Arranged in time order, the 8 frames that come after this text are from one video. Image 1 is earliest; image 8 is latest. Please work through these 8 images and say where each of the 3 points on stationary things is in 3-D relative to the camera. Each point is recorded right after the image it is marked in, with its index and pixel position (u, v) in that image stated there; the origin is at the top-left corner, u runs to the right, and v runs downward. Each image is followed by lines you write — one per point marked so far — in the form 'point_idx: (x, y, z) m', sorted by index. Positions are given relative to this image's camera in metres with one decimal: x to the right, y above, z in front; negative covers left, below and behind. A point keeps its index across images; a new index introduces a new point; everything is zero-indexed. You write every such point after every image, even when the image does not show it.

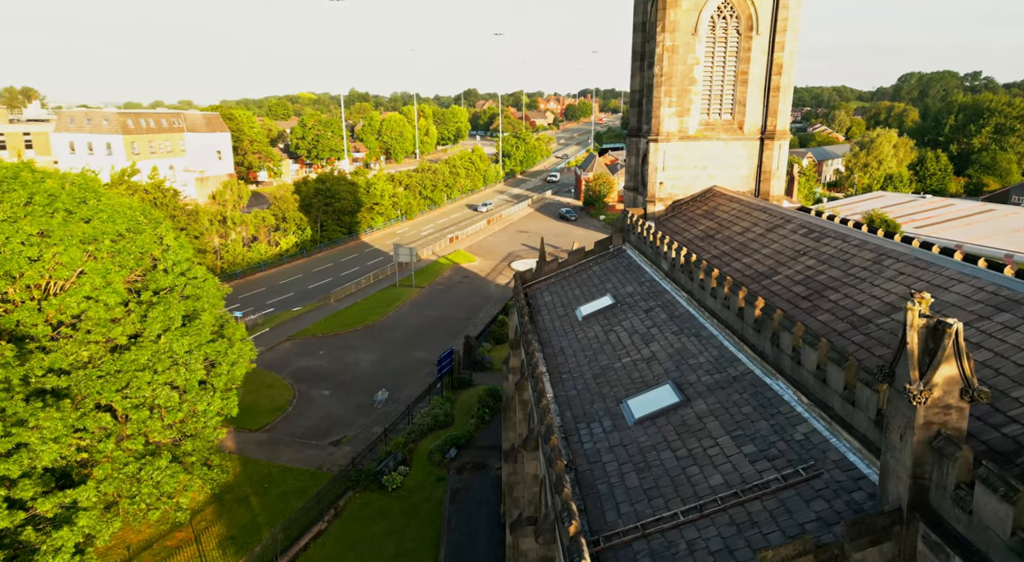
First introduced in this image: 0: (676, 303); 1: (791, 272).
0: (+4.3, -0.6, +17.4) m
1: (+6.3, +0.2, +14.9) m
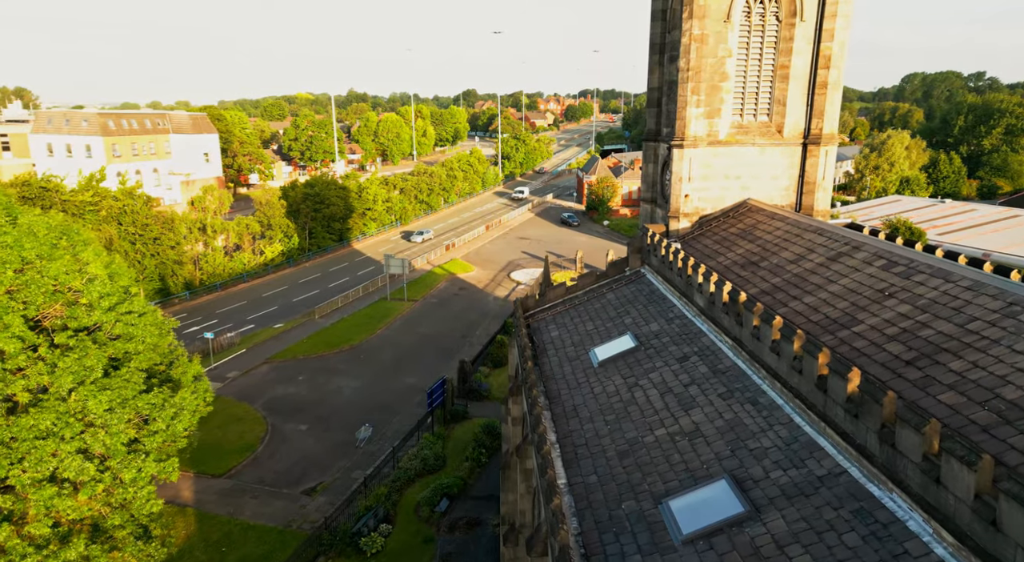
0: (+4.3, -1.5, +13.9) m
1: (+6.3, -0.7, +11.4) m
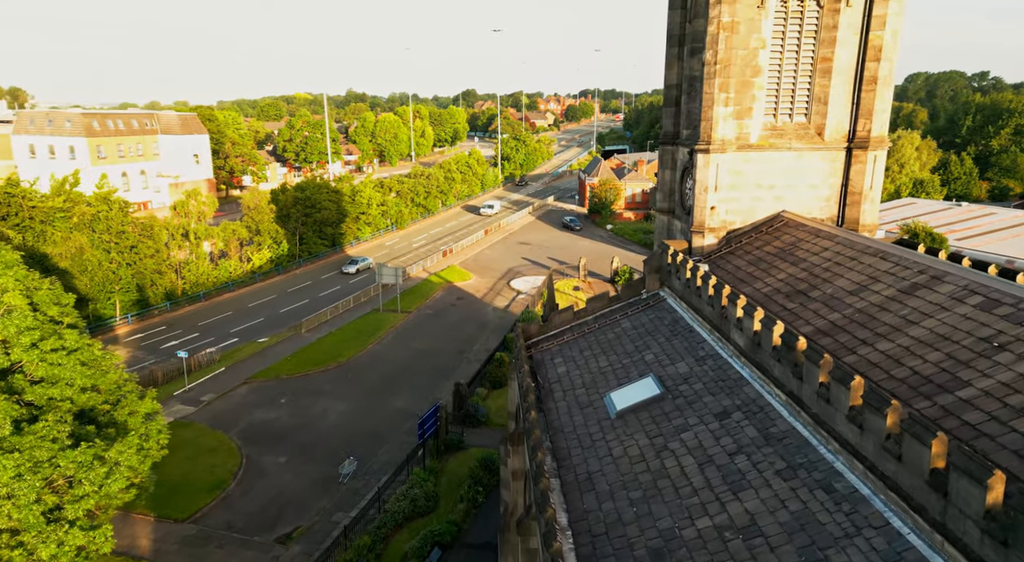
0: (+4.3, -2.2, +11.1) m
1: (+6.3, -1.4, +8.7) m
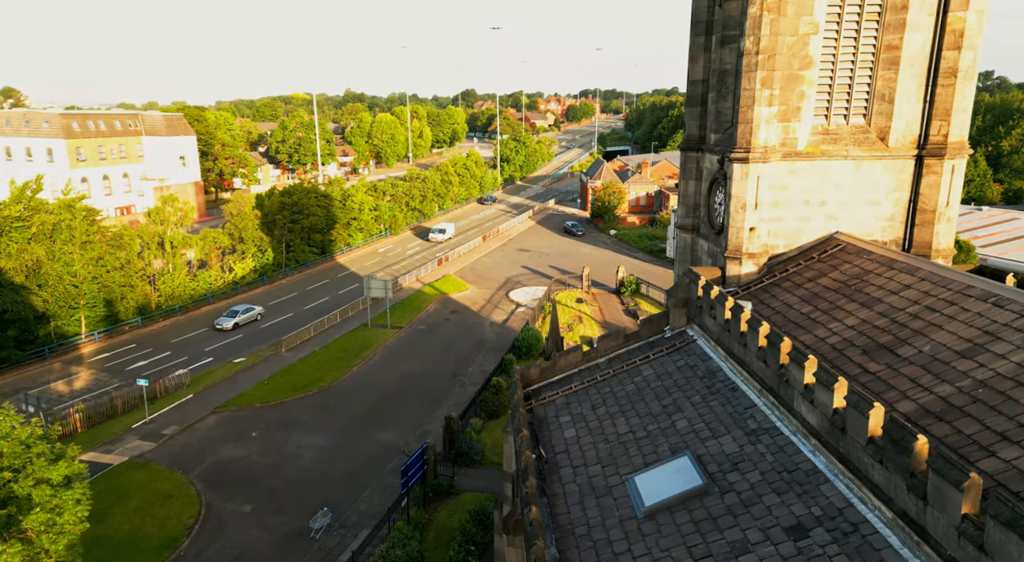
0: (+4.3, -3.0, +7.9) m
1: (+6.2, -2.2, +5.4) m
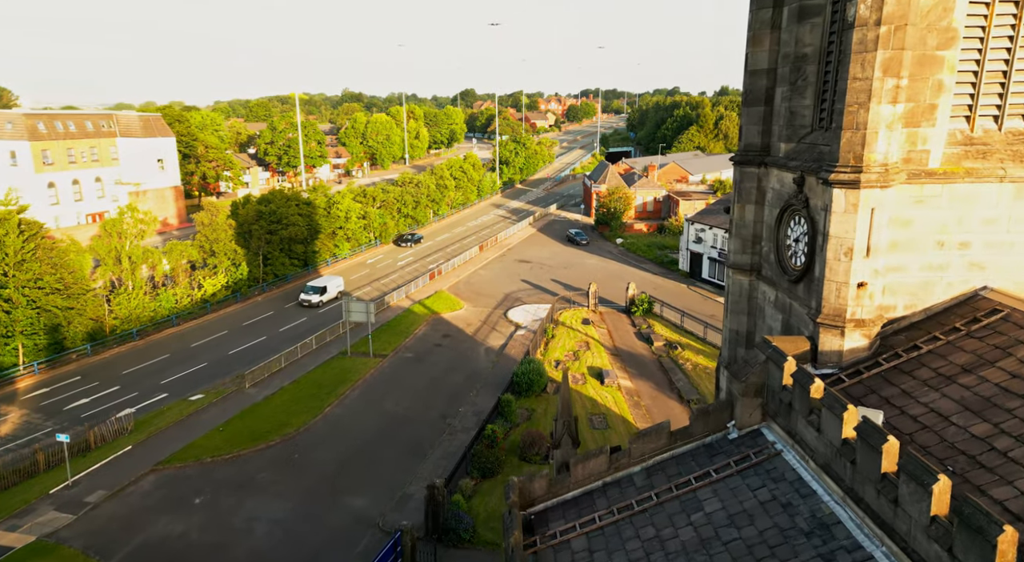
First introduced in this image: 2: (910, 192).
0: (+4.2, -4.2, +3.0) m
1: (+6.2, -3.4, +0.6) m
2: (+6.1, +1.4, +10.1) m
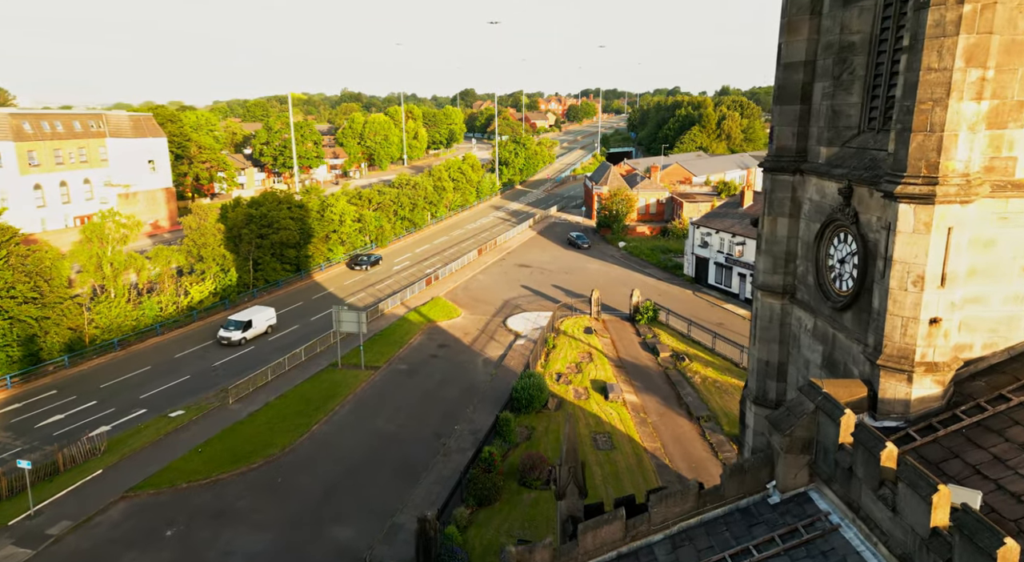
0: (+4.1, -4.7, +1.2) m
1: (+6.1, -3.9, -1.3) m
2: (+6.1, +0.9, +8.3) m
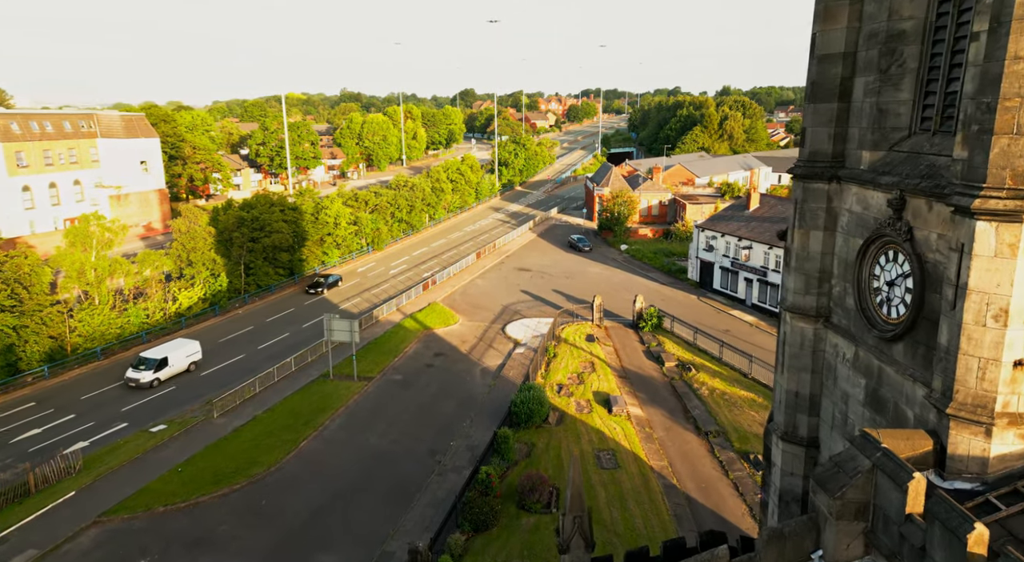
0: (+4.1, -5.0, -0.2) m
1: (+6.1, -4.2, -2.7) m
2: (+6.0, +0.6, +6.8) m
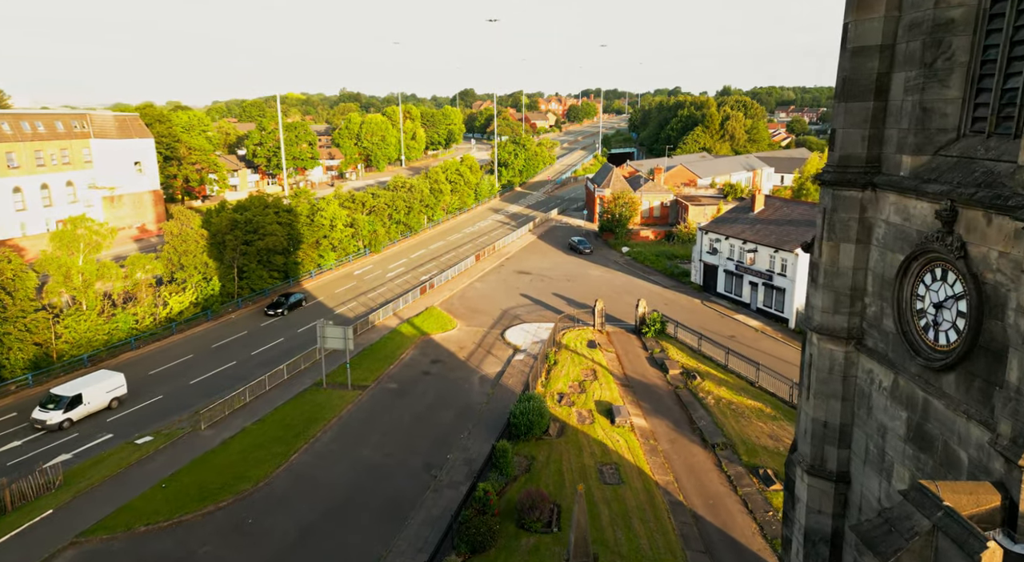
0: (+4.1, -5.3, -1.3) m
1: (+6.1, -4.5, -3.8) m
2: (+6.0, +0.3, +5.8) m
